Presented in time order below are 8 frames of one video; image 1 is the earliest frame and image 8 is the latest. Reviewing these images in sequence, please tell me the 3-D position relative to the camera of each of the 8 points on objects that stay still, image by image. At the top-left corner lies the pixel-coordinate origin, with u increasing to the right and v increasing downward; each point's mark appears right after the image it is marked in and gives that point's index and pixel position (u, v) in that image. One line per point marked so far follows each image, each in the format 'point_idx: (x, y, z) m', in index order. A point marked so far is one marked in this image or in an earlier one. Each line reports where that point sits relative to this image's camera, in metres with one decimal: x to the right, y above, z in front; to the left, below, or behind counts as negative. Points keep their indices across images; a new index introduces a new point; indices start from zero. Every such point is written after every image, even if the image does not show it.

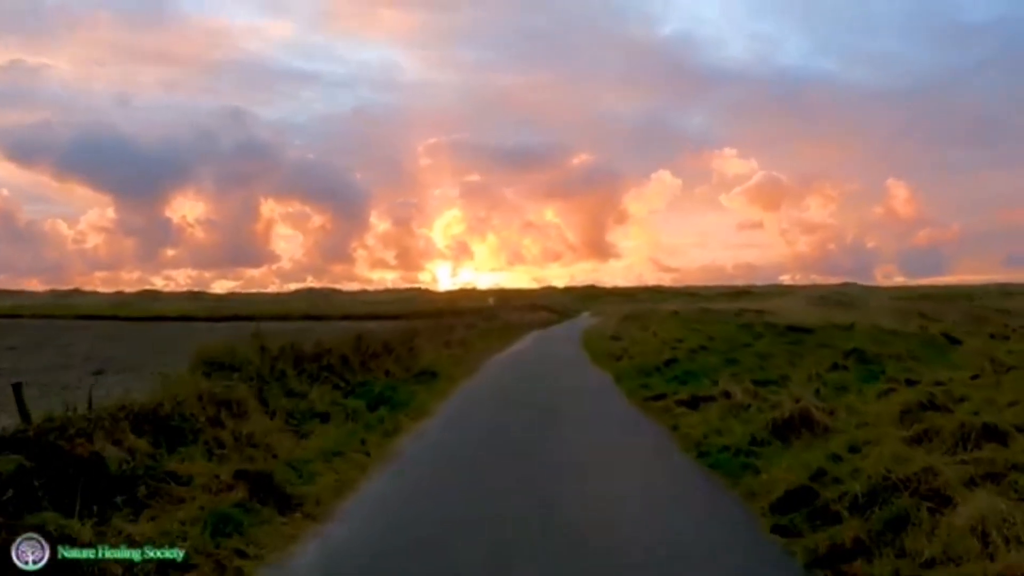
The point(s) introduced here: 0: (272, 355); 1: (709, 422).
0: (-4.5, -1.3, +19.2) m
1: (+3.1, -2.2, +16.3) m
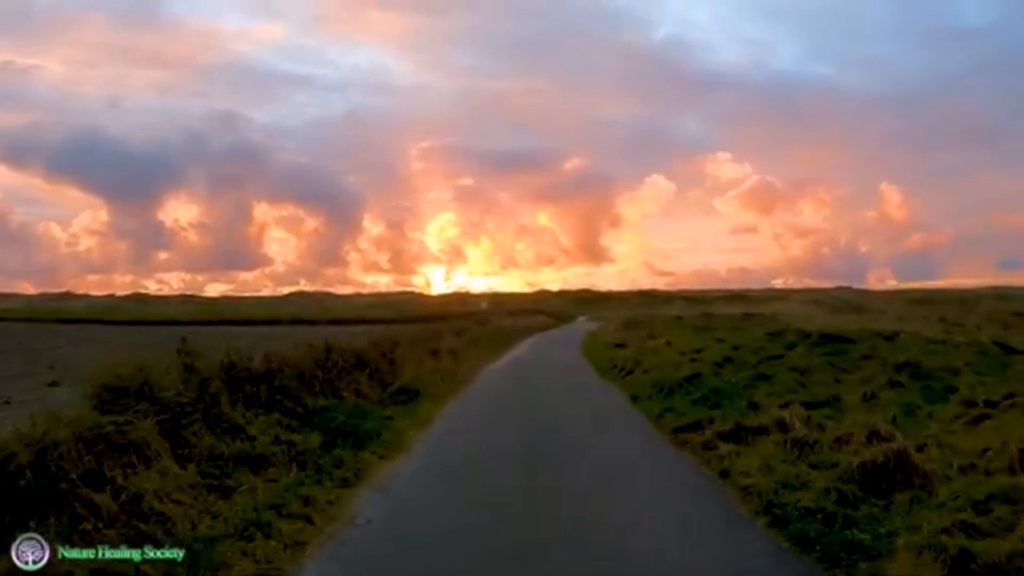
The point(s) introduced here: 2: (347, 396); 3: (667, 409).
0: (-4.6, -1.3, +15.1) m
1: (+3.1, -2.2, +12.3) m
2: (-3.0, -2.0, +18.6) m
3: (+2.8, -2.2, +18.5) m
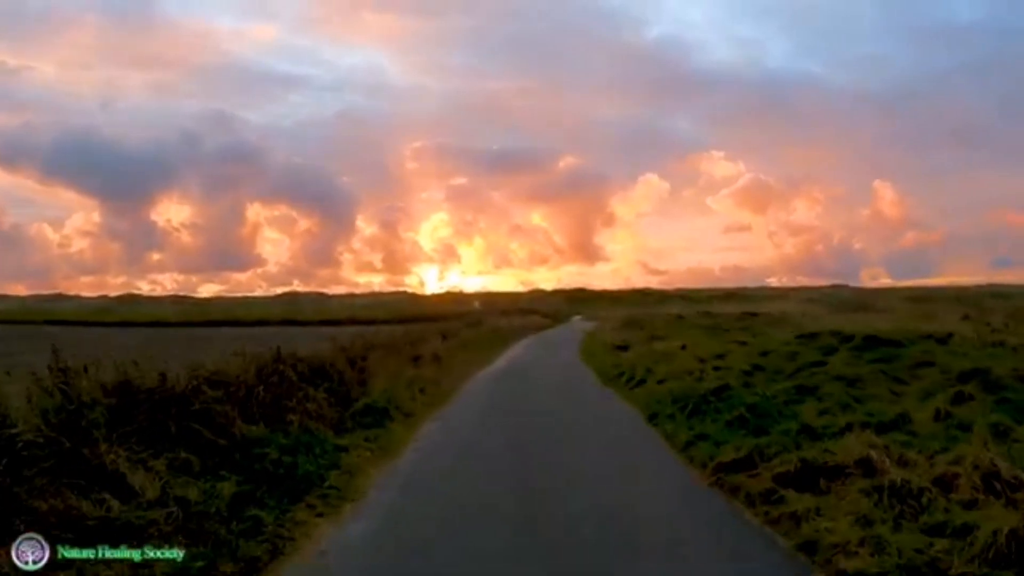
0: (-4.7, -1.2, +11.3) m
1: (+3.0, -2.1, +8.5) m
2: (-3.2, -1.9, +14.8) m
3: (+2.7, -2.1, +14.7) m
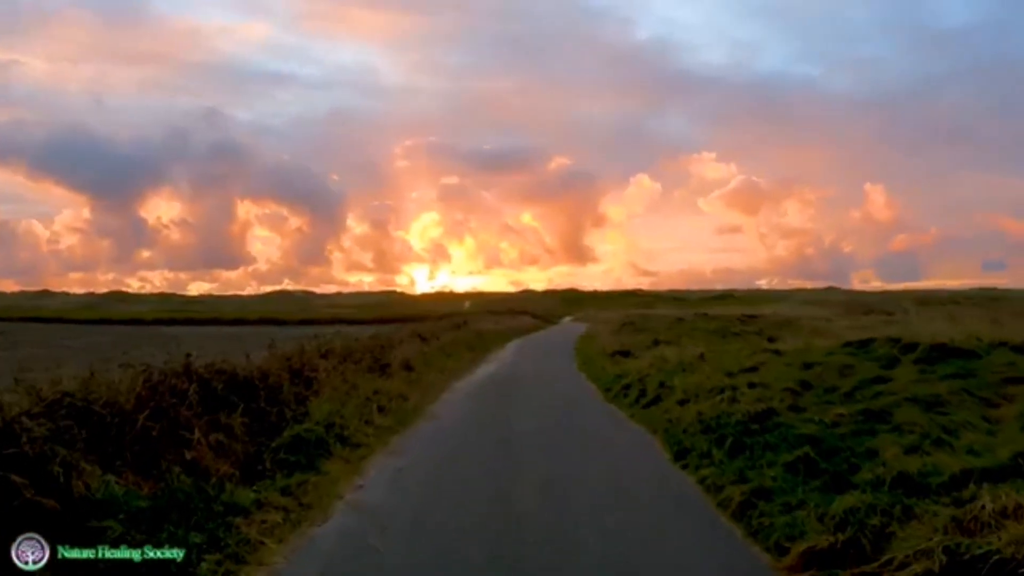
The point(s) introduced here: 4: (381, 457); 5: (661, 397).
0: (-4.9, -1.1, +6.9) m
1: (+2.9, -2.0, +4.2) m
2: (-3.4, -1.8, +10.4) m
3: (+2.5, -2.0, +10.4) m
4: (-1.7, -2.2, +13.3) m
5: (+2.7, -2.0, +18.4) m
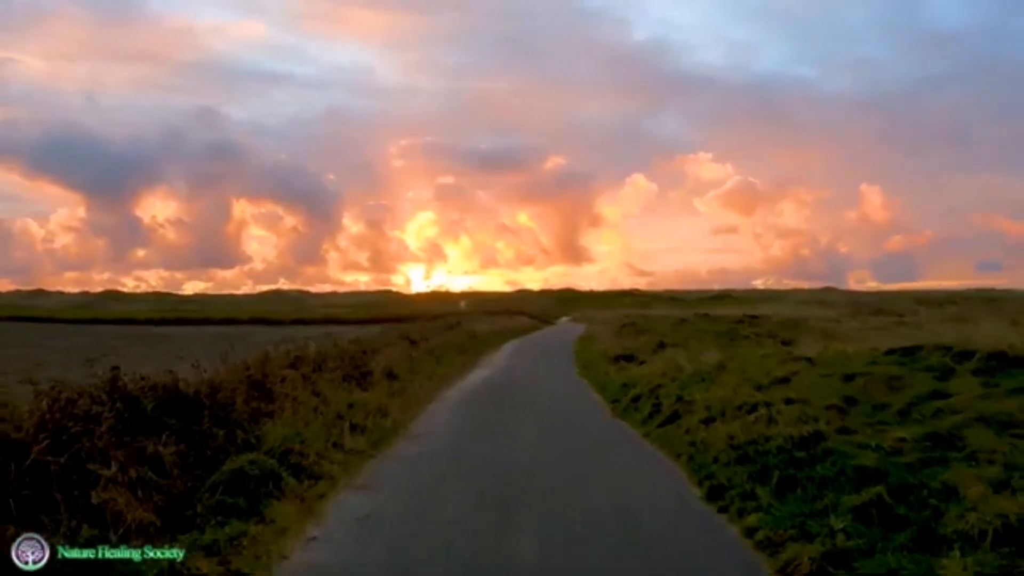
0: (-4.9, -1.1, +4.4) m
1: (+2.8, -2.0, +1.7) m
2: (-3.4, -1.8, +8.0) m
3: (+2.4, -2.0, +8.0) m
4: (-1.8, -2.2, +10.9) m
5: (+2.6, -1.9, +16.0) m
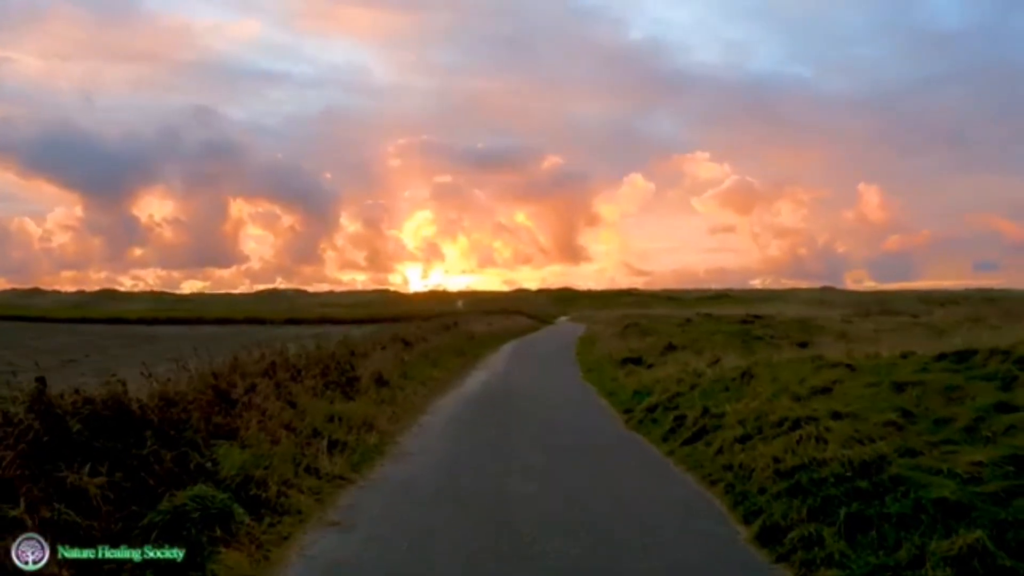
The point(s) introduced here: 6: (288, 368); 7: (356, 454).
0: (-4.8, -1.0, +2.5) m
1: (+2.9, -2.0, -0.1) m
2: (-3.3, -1.8, +6.1) m
3: (+2.5, -2.0, +6.1) m
4: (-1.7, -2.2, +9.0) m
5: (+2.7, -1.9, +14.1) m
6: (-3.7, -1.3, +17.1) m
7: (-2.0, -2.1, +12.9) m
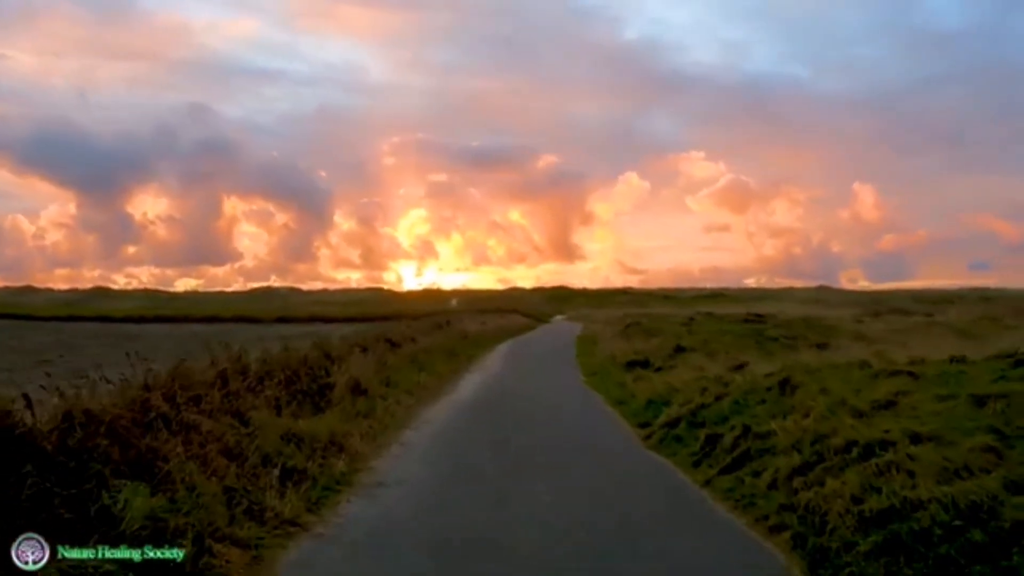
0: (-4.8, -1.0, 0.0) m
1: (+3.0, -1.9, -2.6) m
2: (-3.3, -1.7, +3.6) m
3: (+2.5, -1.9, +3.6) m
4: (-1.7, -2.1, +6.5) m
5: (+2.7, -1.8, +11.6) m
6: (-3.8, -1.2, +14.6) m
7: (-2.0, -2.0, +10.4) m
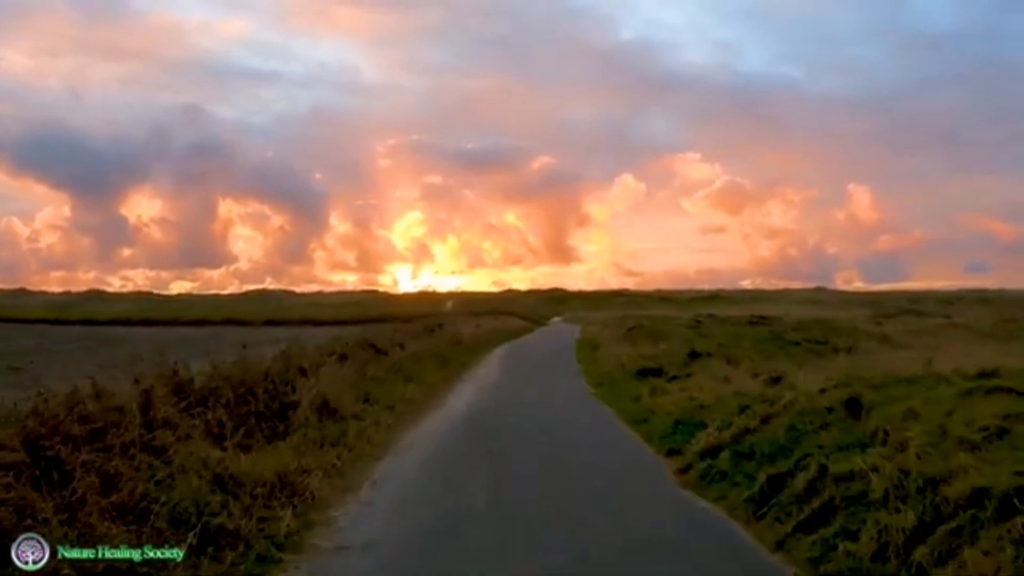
0: (-4.7, -0.9, -2.8) m
1: (+3.1, -1.8, -5.4) m
2: (-3.2, -1.6, +0.7) m
3: (+2.6, -1.9, +0.8) m
4: (-1.6, -2.0, +3.7) m
5: (+2.7, -1.8, +8.8) m
6: (-3.7, -1.2, +11.8) m
7: (-2.0, -2.0, +7.6) m
